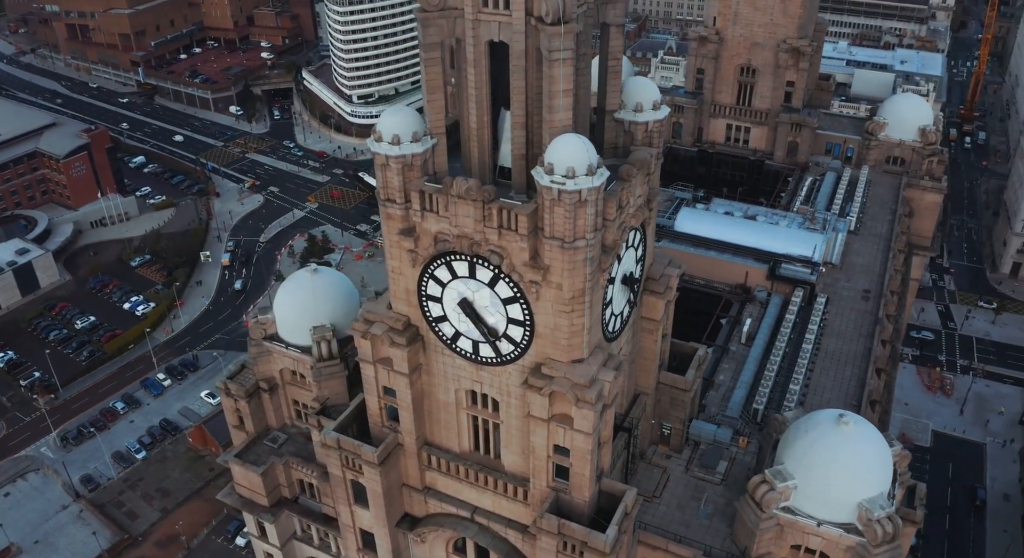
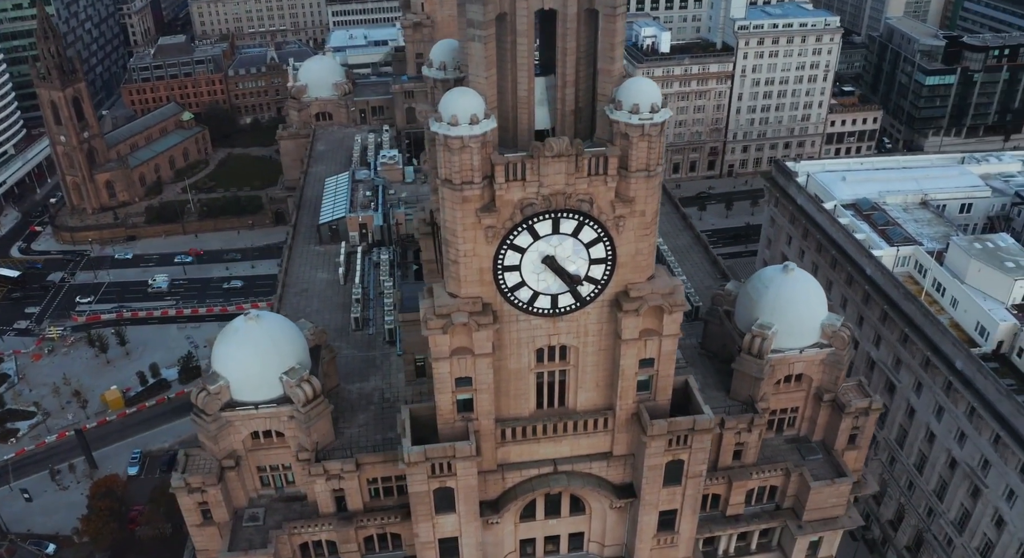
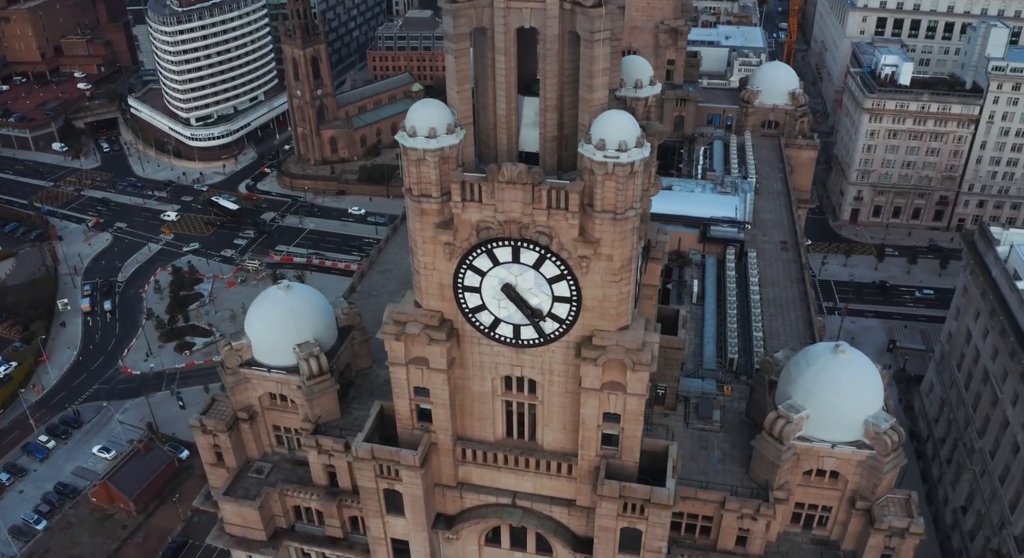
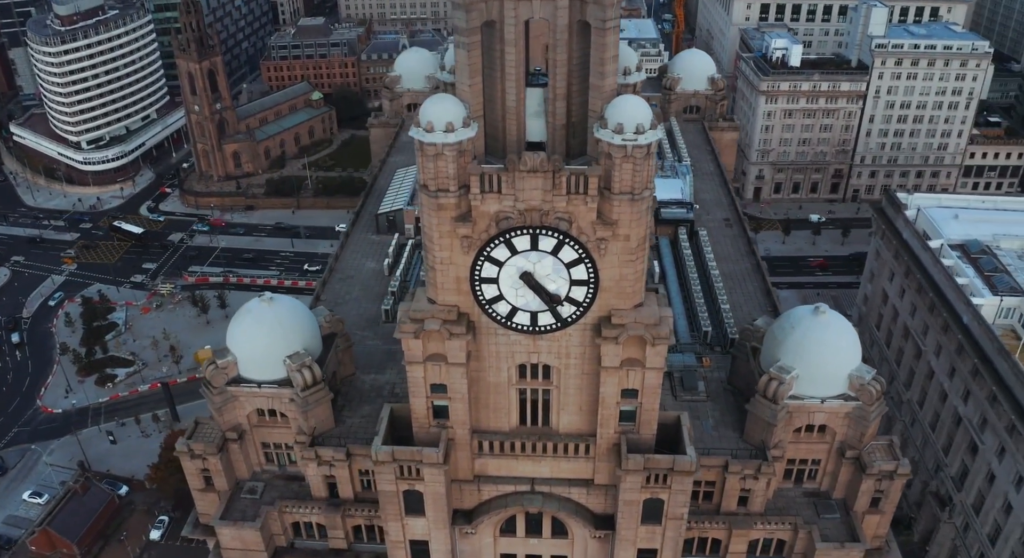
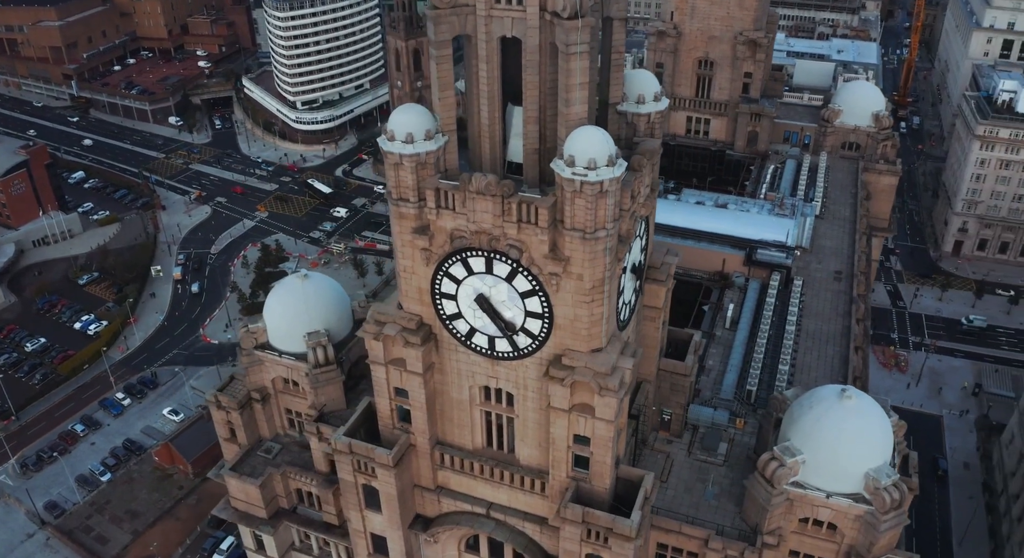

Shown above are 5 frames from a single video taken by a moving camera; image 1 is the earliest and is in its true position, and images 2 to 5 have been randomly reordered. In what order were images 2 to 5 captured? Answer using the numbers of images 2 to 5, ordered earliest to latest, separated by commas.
5, 3, 4, 2
